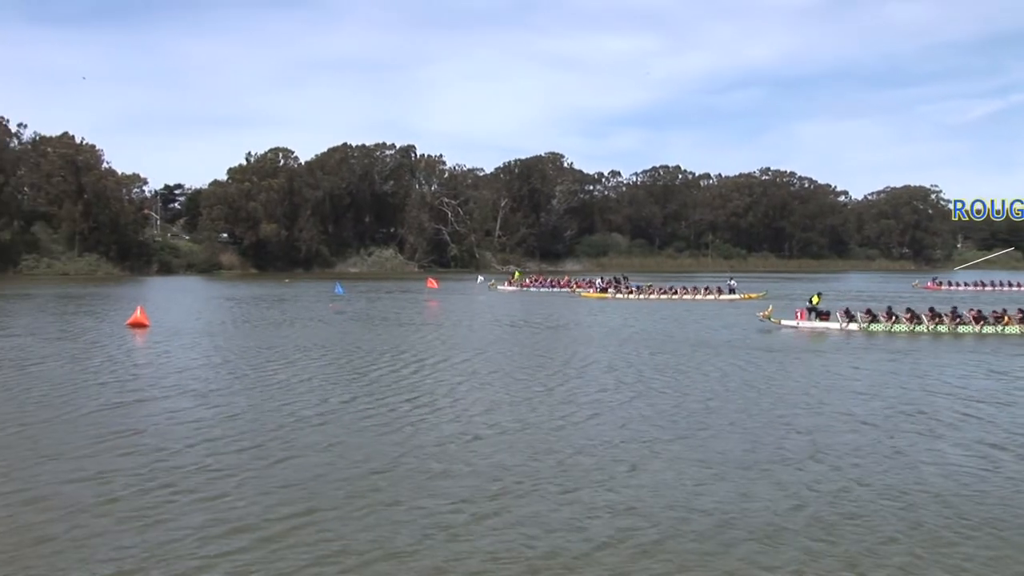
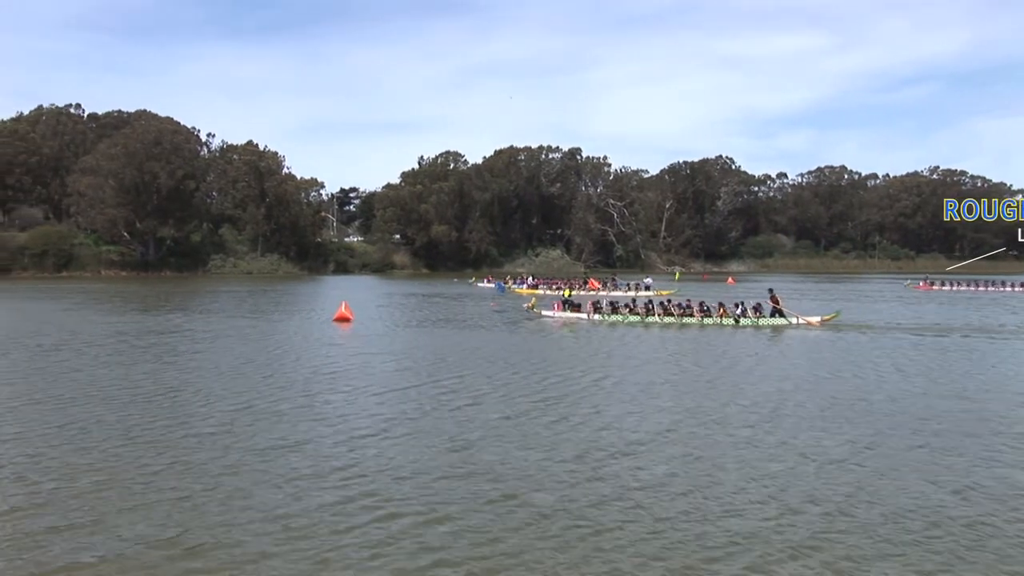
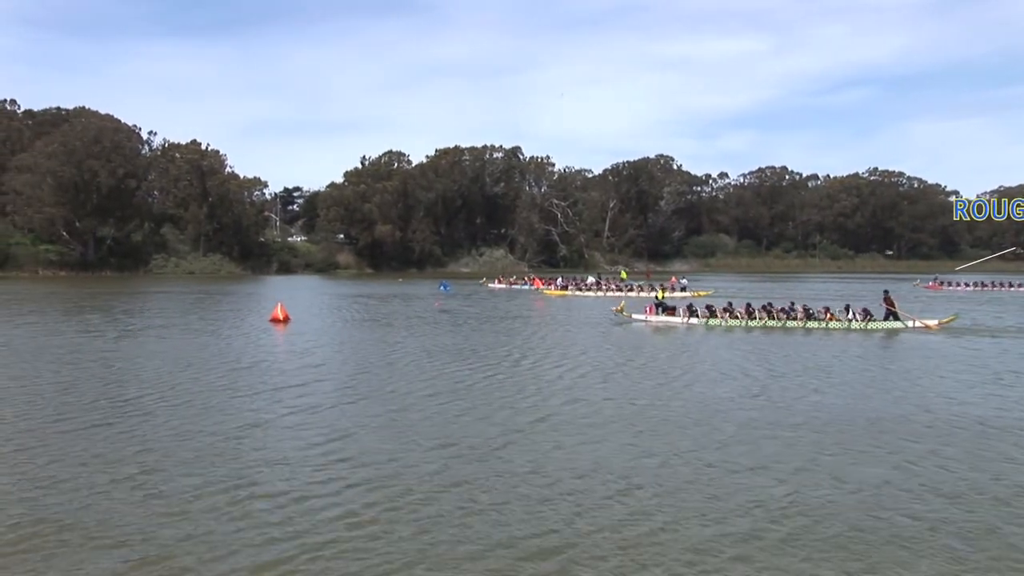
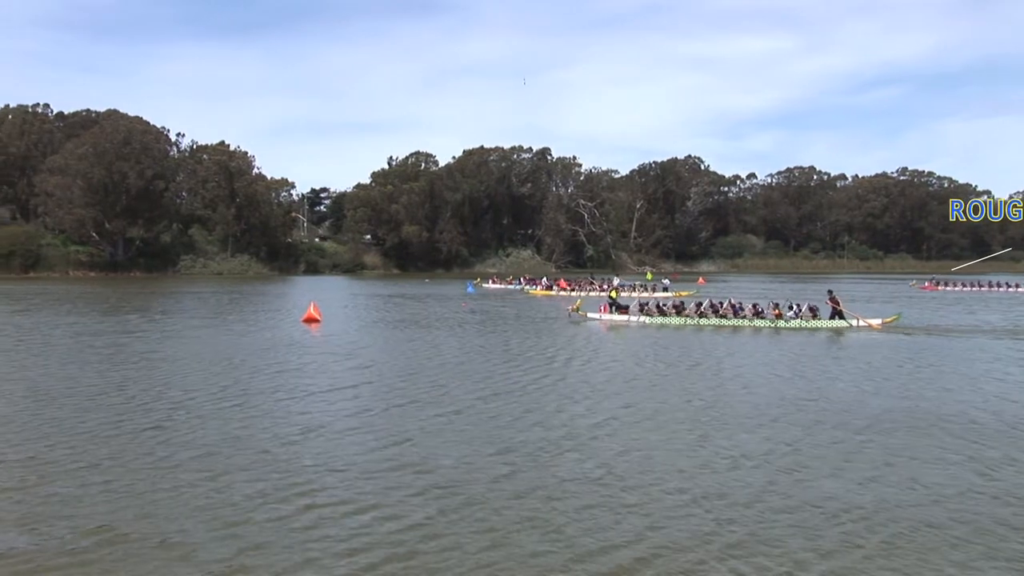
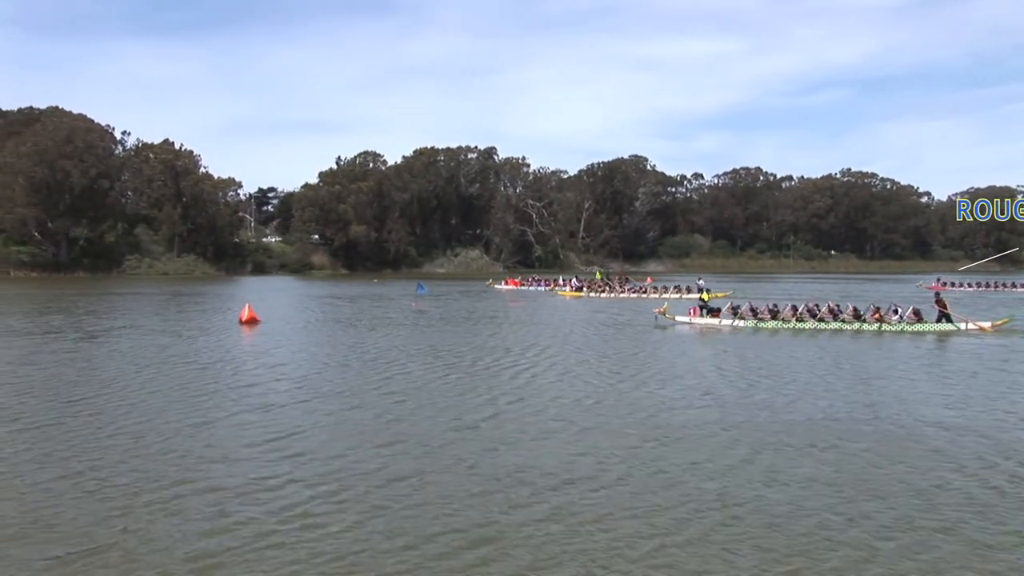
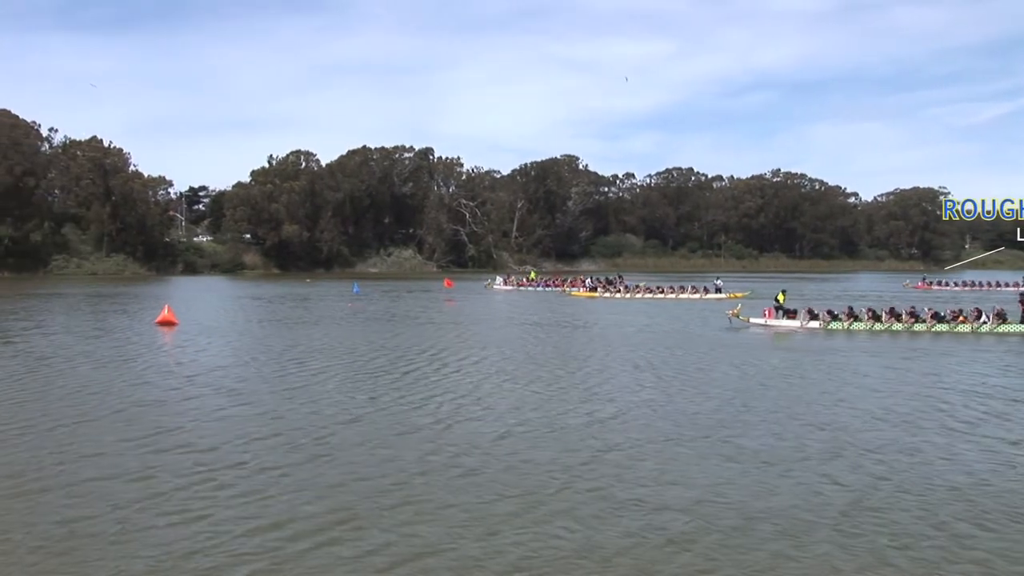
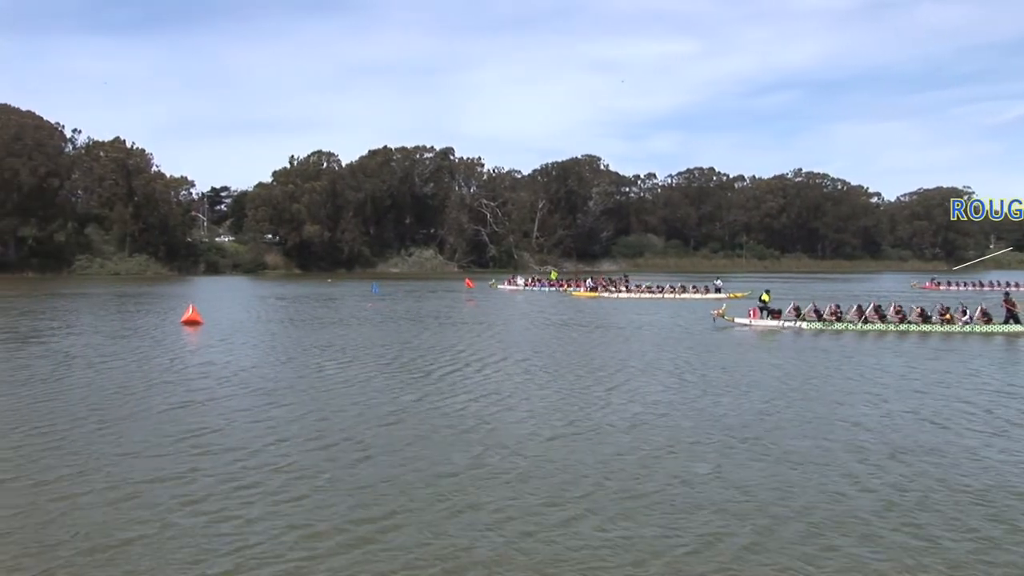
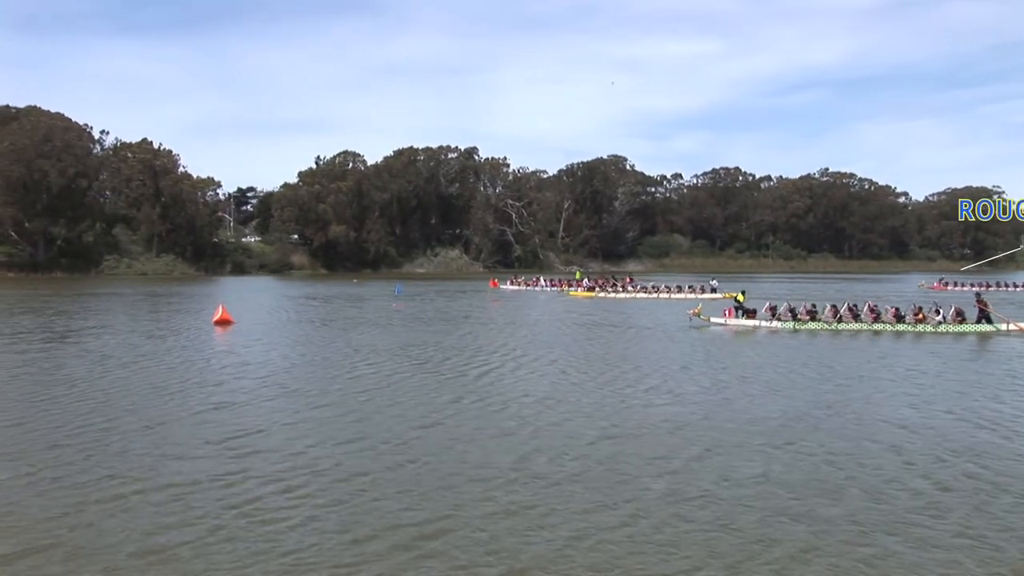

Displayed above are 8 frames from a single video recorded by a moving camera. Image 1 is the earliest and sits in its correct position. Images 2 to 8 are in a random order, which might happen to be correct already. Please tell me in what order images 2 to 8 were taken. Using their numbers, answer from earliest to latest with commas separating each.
6, 7, 8, 5, 3, 4, 2
